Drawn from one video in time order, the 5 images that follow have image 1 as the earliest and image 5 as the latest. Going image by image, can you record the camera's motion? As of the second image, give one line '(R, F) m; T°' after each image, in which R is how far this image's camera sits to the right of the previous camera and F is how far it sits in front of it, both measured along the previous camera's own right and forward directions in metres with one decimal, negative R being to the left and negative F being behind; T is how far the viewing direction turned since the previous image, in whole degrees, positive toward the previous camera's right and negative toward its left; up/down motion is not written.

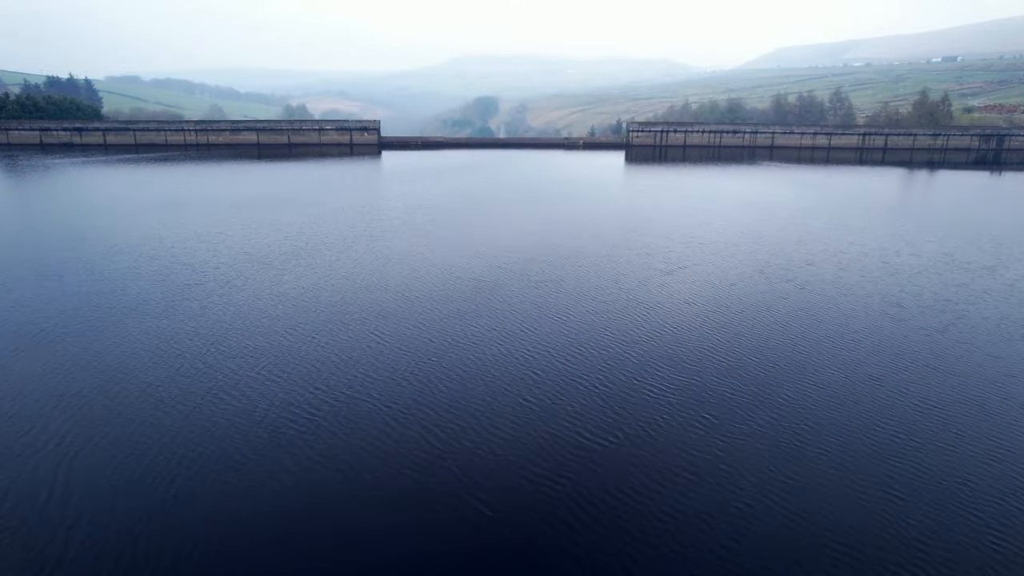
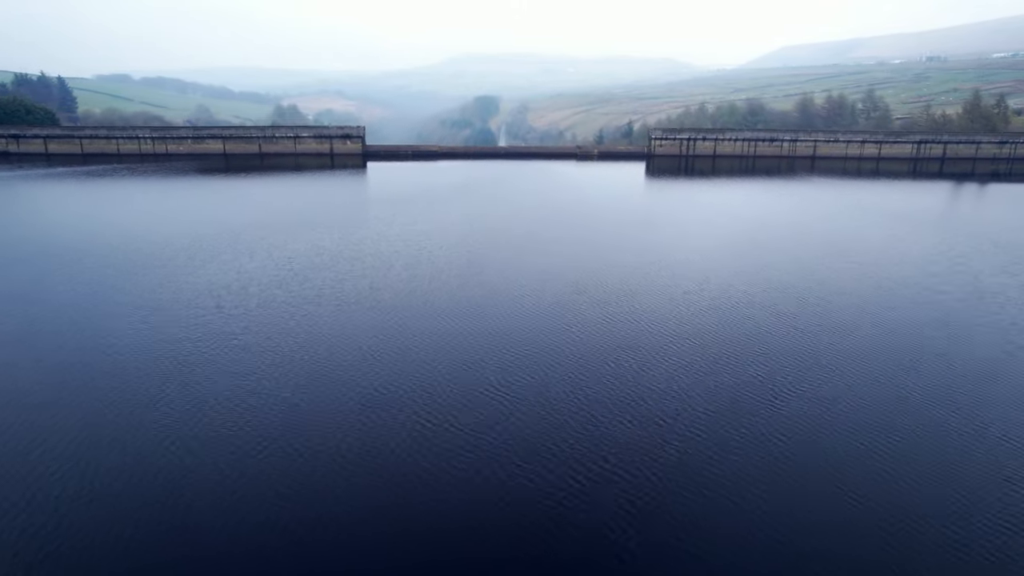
(-0.3, +5.0) m; 0°
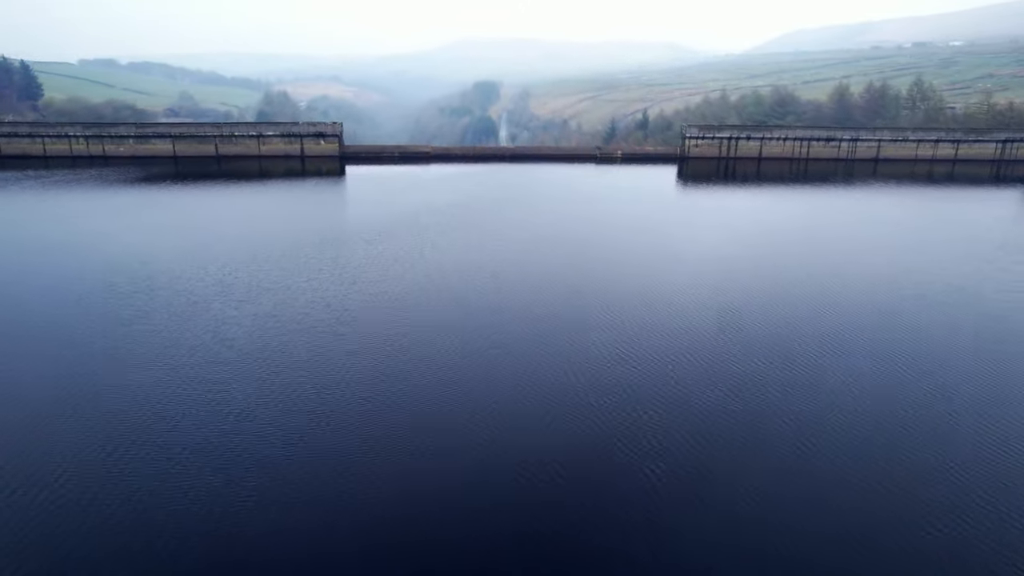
(-0.3, +5.4) m; 0°
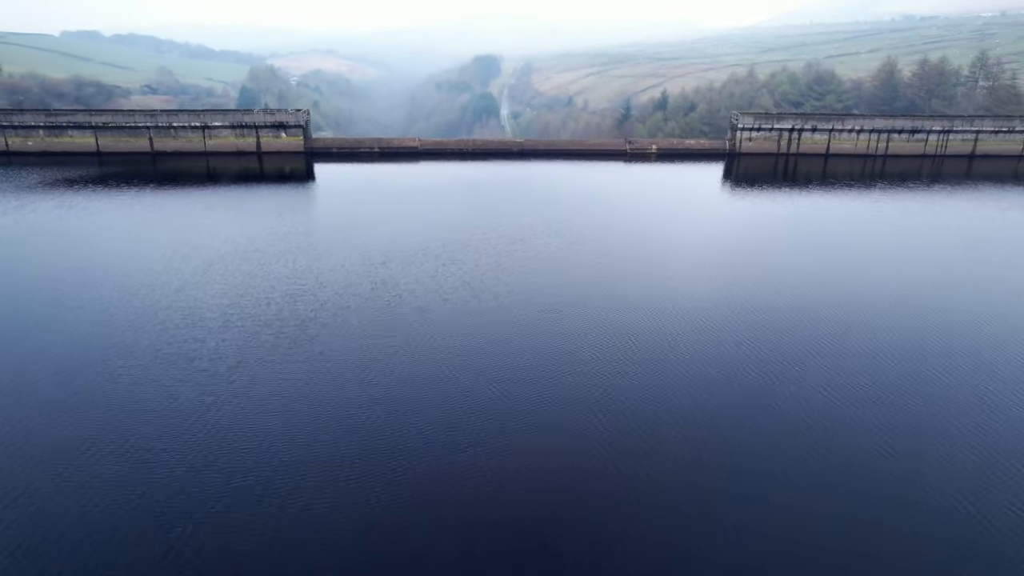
(-0.3, +5.5) m; 0°
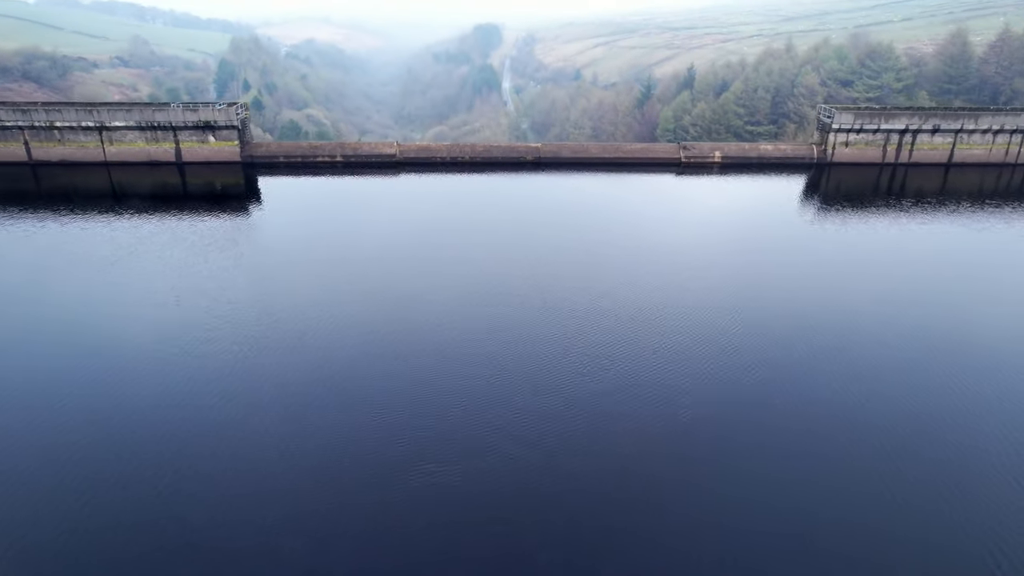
(-0.4, +6.0) m; 0°
